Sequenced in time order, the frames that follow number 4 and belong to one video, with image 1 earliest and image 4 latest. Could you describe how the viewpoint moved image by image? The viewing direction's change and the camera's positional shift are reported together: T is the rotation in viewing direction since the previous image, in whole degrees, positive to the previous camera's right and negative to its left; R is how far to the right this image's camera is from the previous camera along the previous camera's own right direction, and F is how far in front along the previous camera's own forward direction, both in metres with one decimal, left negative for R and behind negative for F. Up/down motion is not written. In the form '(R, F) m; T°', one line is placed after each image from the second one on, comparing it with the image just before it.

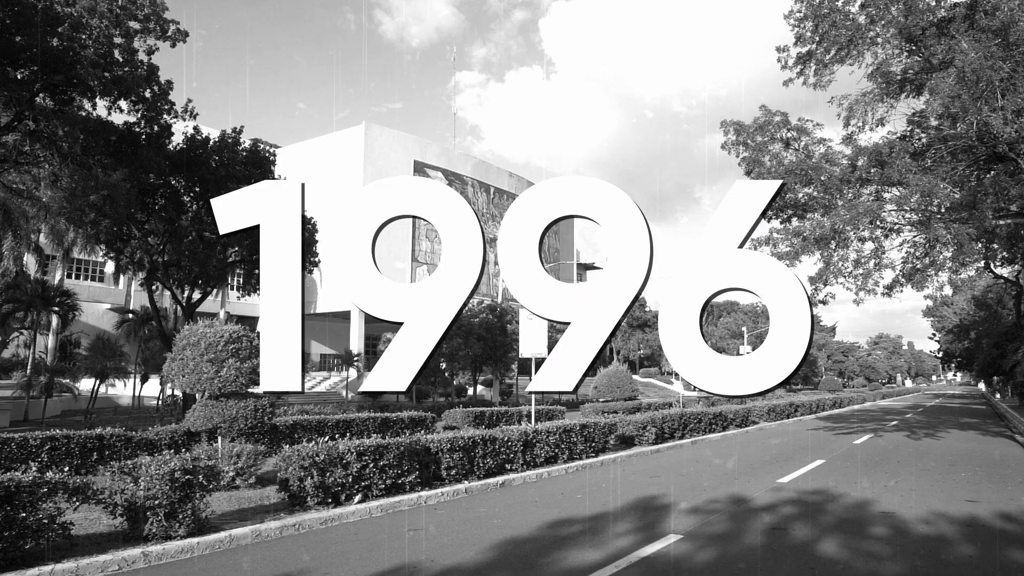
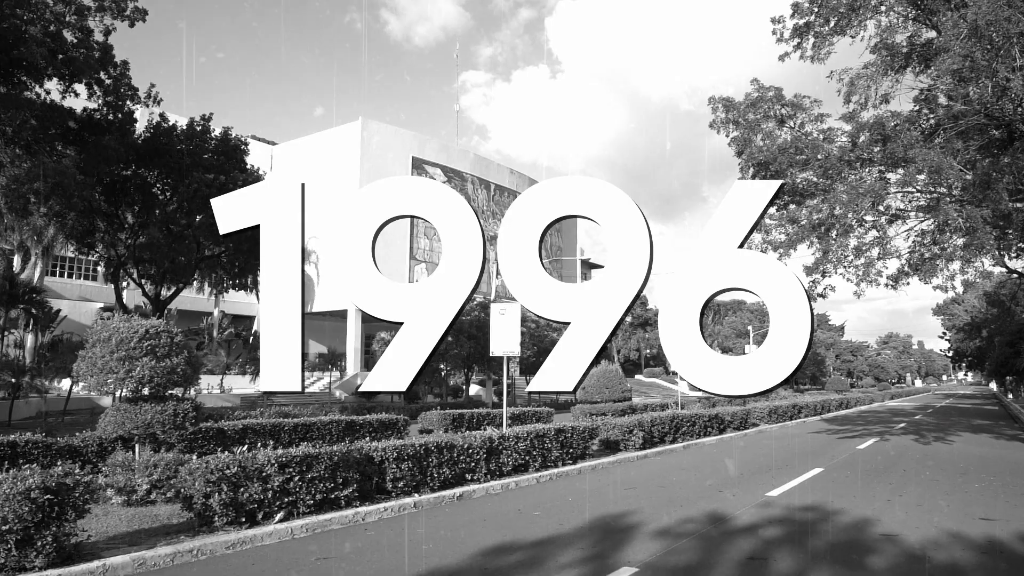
(+0.7, +1.1) m; -1°
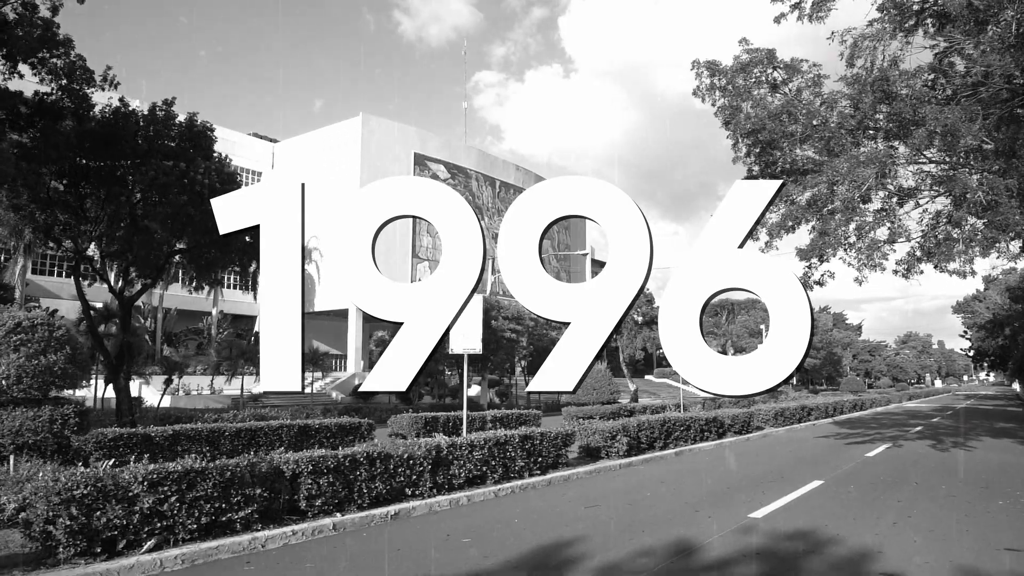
(+0.9, +1.3) m; -1°
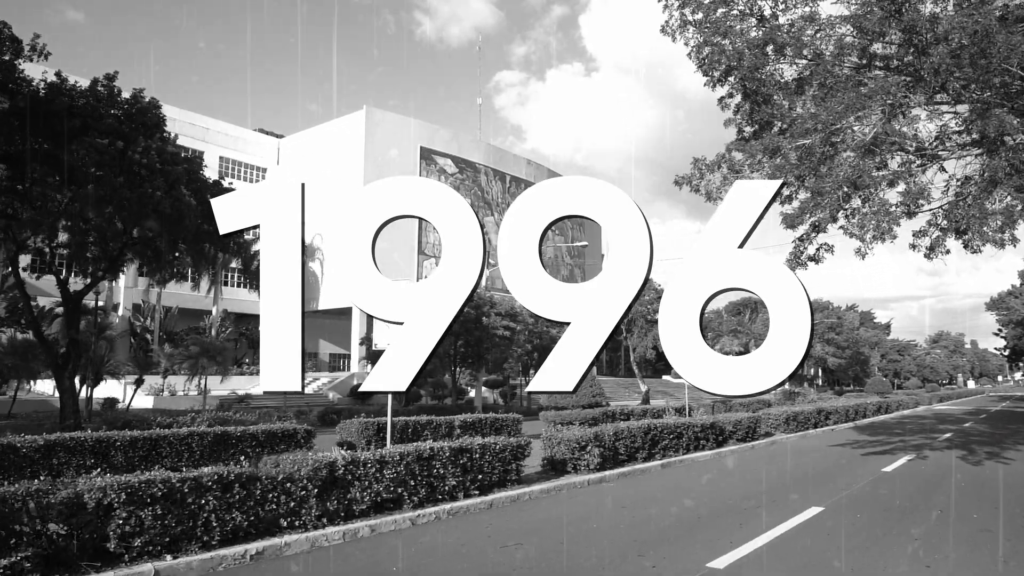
(+1.2, +1.8) m; -2°
